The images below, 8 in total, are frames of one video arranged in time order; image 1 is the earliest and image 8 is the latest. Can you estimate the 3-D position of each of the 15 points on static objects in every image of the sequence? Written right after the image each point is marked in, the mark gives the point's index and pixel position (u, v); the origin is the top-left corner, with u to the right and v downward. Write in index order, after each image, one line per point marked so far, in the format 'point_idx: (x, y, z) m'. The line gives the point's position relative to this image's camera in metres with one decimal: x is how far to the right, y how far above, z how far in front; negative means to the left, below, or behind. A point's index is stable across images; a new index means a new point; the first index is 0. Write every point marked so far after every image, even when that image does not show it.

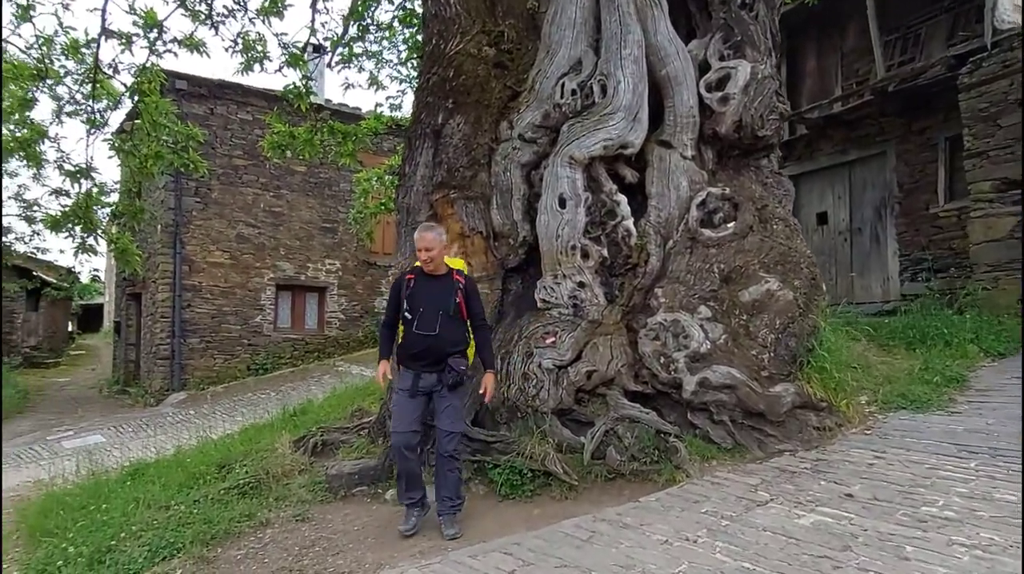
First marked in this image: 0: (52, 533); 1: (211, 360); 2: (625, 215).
0: (-3.2, -1.7, +4.8) m
1: (-5.8, -1.4, +13.4) m
2: (+0.8, +0.5, +4.7) m
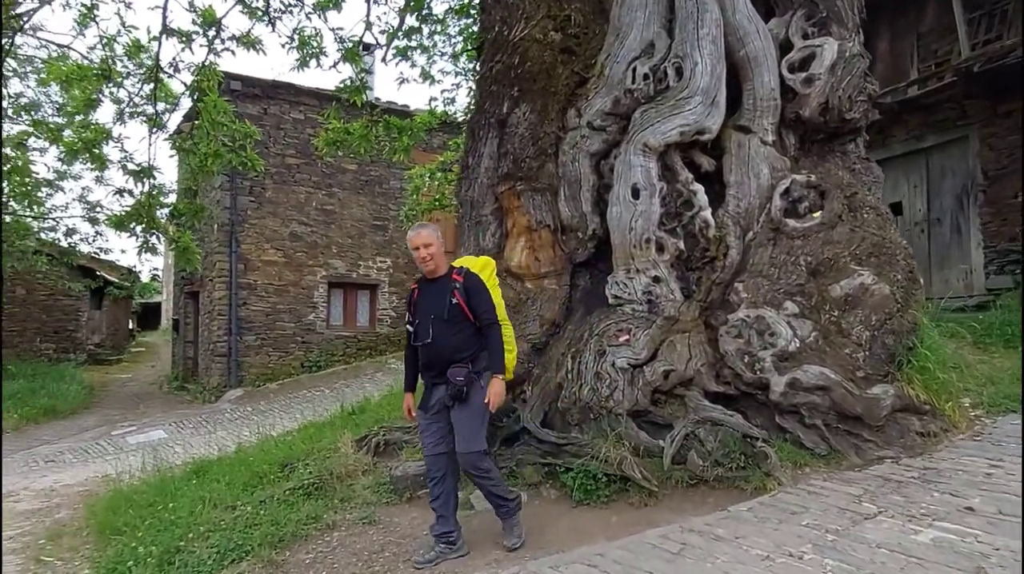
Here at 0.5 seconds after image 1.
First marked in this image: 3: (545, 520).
0: (-2.7, -1.7, +4.8) m
1: (-4.8, -1.4, +13.5) m
2: (+1.2, +0.5, +4.4) m
3: (+0.2, -1.3, +3.9) m
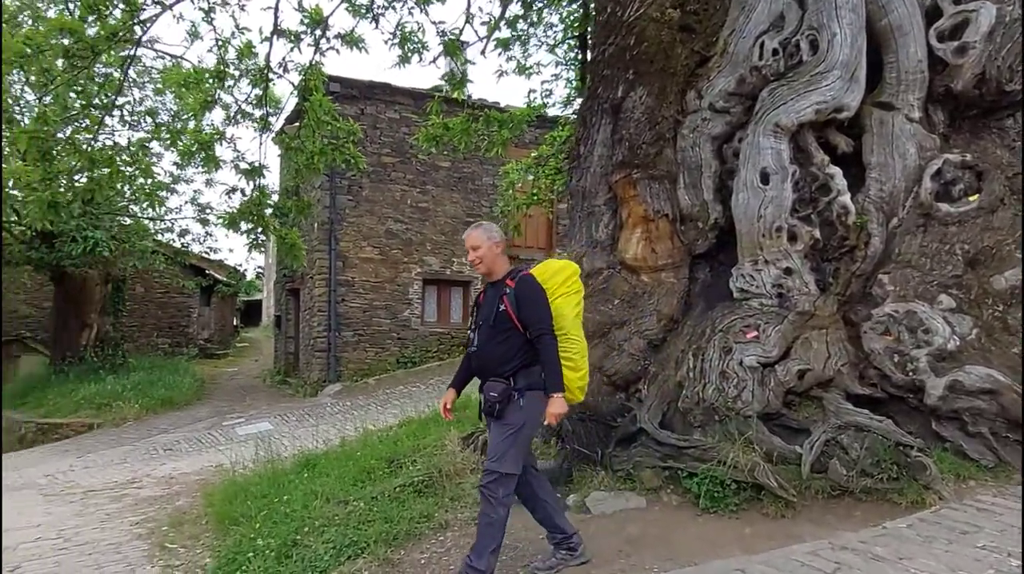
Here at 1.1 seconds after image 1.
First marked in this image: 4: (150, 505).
0: (-1.9, -1.7, +4.9) m
1: (-2.9, -1.3, +13.8) m
2: (+1.9, +0.6, +4.0) m
3: (+0.8, -1.3, +3.7) m
4: (-3.3, -2.0, +6.3) m
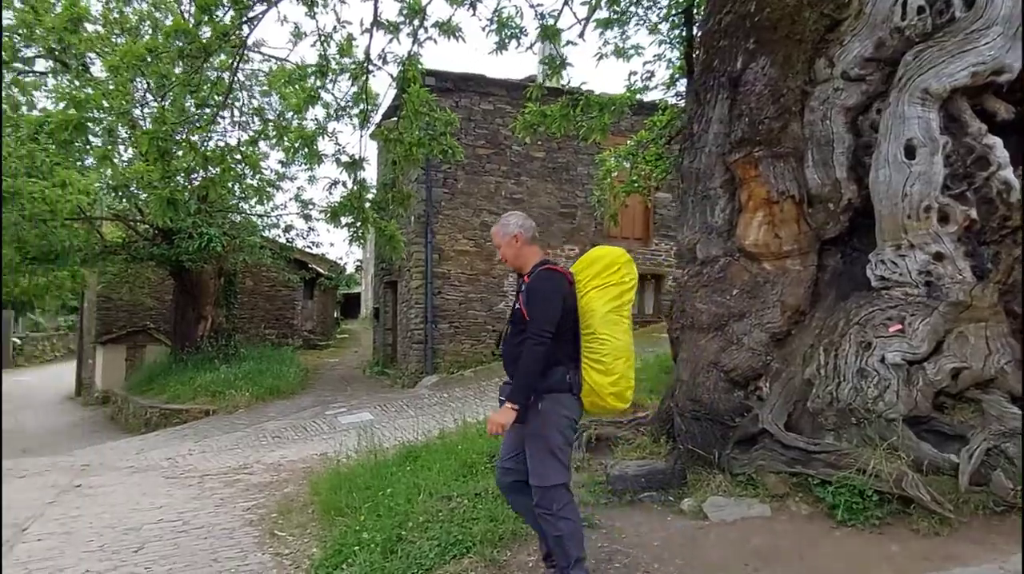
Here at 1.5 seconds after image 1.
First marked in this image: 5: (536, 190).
0: (-1.2, -1.6, +4.9) m
1: (-1.0, -1.2, +13.9) m
2: (+2.5, +0.6, +3.5) m
3: (+1.4, -1.2, +3.3) m
4: (-2.4, -1.9, +6.5) m
5: (+0.5, +2.0, +14.3) m
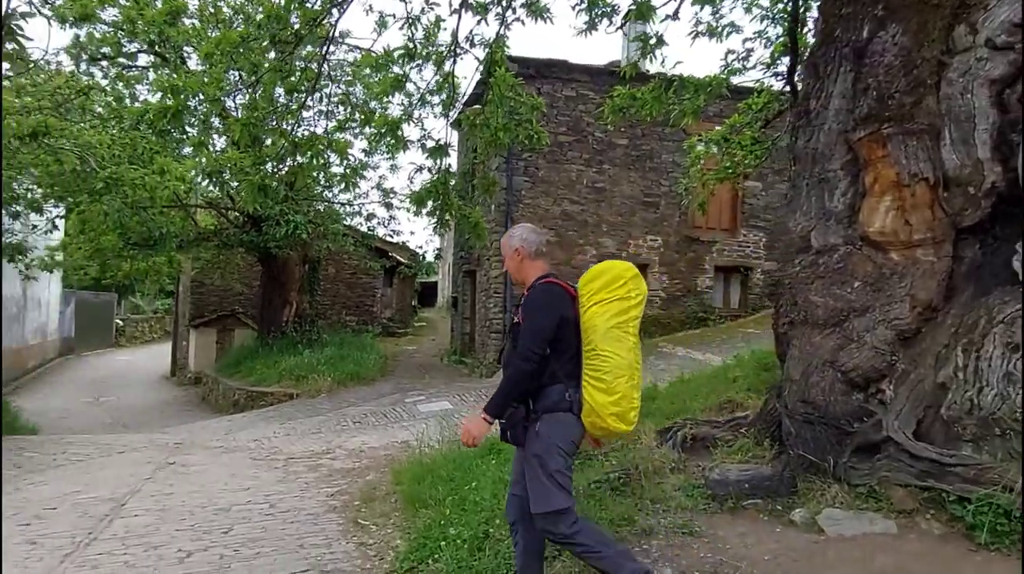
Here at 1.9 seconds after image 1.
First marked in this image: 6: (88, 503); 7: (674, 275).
0: (-0.6, -1.5, +4.8) m
1: (+0.5, -1.0, +13.7) m
2: (+3.0, +0.7, +3.0) m
3: (+1.8, -1.2, +2.9) m
4: (-1.6, -1.8, +6.5) m
5: (+2.1, +2.2, +13.9) m
6: (-3.4, -1.8, +5.6) m
7: (+3.3, +0.3, +14.3) m
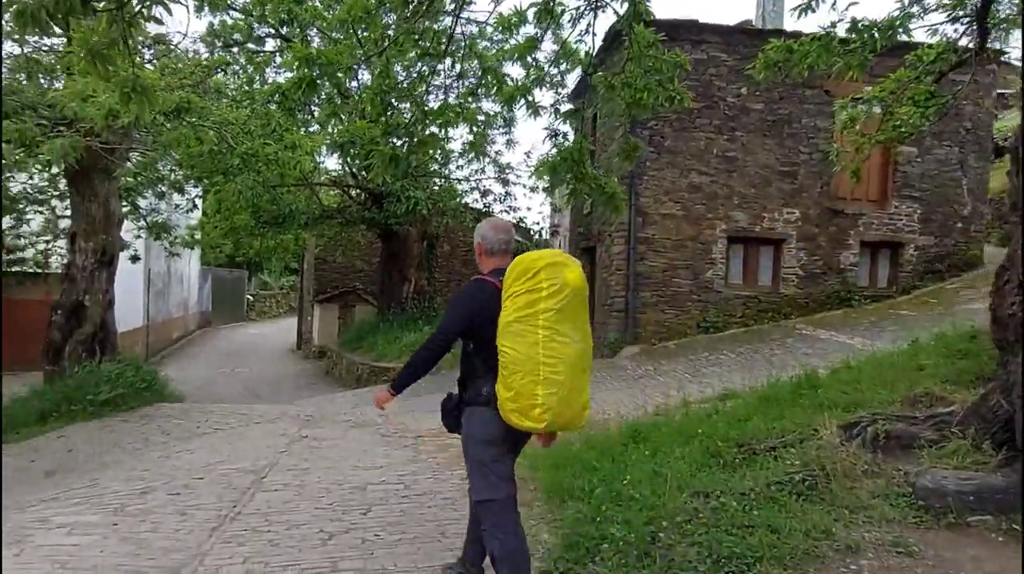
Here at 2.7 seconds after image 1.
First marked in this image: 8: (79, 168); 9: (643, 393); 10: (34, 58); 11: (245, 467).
0: (+0.4, -1.3, +4.4) m
1: (+2.8, -0.5, +13.0) m
2: (+3.6, +0.7, +2.1) m
3: (+2.5, -1.1, +2.2) m
4: (-0.3, -1.6, +6.3) m
5: (+4.5, +2.6, +12.9) m
6: (-2.3, -1.5, +5.7) m
7: (+5.7, +0.7, +13.2) m
8: (-6.0, +1.6, +9.6) m
9: (+1.7, -1.3, +9.0) m
10: (-6.0, +2.9, +8.8) m
11: (-2.3, -1.6, +6.0) m
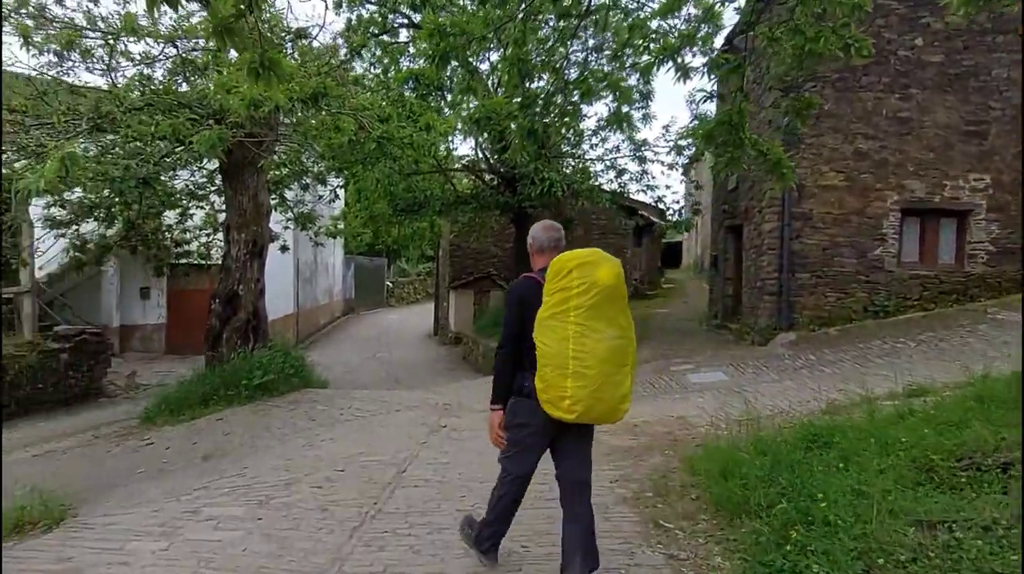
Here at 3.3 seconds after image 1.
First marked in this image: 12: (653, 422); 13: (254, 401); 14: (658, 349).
0: (+1.3, -1.2, +3.8) m
1: (+5.3, -0.2, +11.8) m
2: (+4.0, +0.8, +0.8) m
3: (+2.9, -1.0, +1.2) m
4: (+0.9, -1.4, +5.8) m
5: (+6.8, +3.0, +11.3) m
6: (-1.1, -1.4, +5.5) m
7: (+8.1, +1.1, +11.4) m
8: (-4.0, +1.8, +10.0) m
9: (+3.4, -1.1, +8.0) m
10: (-4.3, +3.0, +9.2) m
11: (-1.1, -1.4, +5.9) m
12: (+1.5, -1.4, +7.1) m
13: (-3.4, -1.5, +9.3) m
14: (+2.7, -1.1, +12.6) m
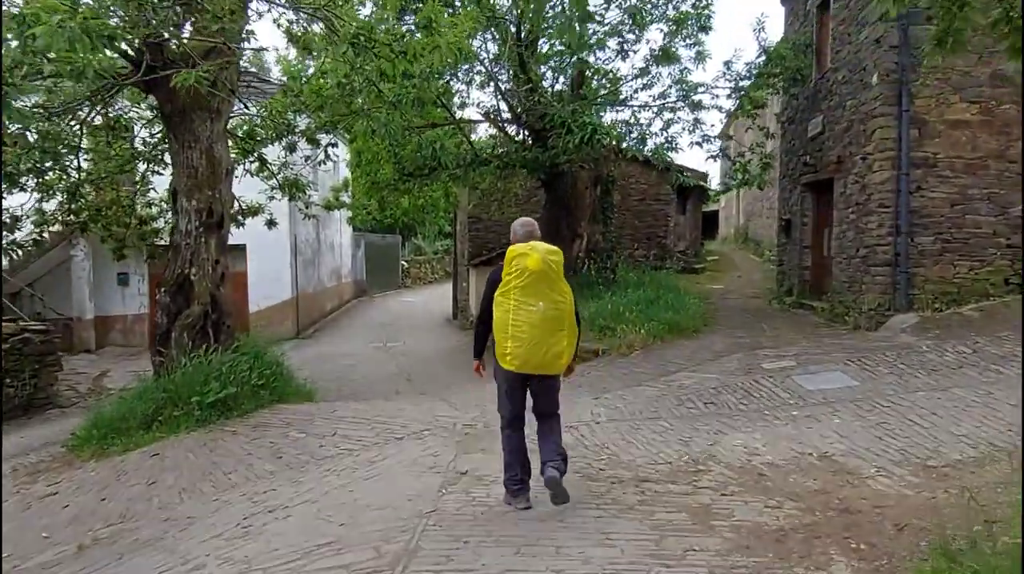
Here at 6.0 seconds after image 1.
0: (+1.6, -1.1, +1.3) m
1: (+5.7, +0.3, +9.1) m
2: (+4.1, +0.9, -1.8) m
3: (+3.1, -1.0, -1.3) m
4: (+1.3, -1.3, +3.3) m
5: (+7.2, +3.4, +8.5) m
6: (-0.8, -1.3, +3.1) m
7: (+8.5, +1.5, +8.6) m
8: (-3.7, +2.0, +7.5) m
9: (+3.8, -0.8, +5.4) m
10: (-4.0, +3.2, +6.7) m
11: (-0.7, -1.3, +3.4) m
12: (+1.9, -1.2, +4.6) m
13: (-3.0, -1.4, +6.9) m
14: (+3.2, -0.7, +10.0) m
